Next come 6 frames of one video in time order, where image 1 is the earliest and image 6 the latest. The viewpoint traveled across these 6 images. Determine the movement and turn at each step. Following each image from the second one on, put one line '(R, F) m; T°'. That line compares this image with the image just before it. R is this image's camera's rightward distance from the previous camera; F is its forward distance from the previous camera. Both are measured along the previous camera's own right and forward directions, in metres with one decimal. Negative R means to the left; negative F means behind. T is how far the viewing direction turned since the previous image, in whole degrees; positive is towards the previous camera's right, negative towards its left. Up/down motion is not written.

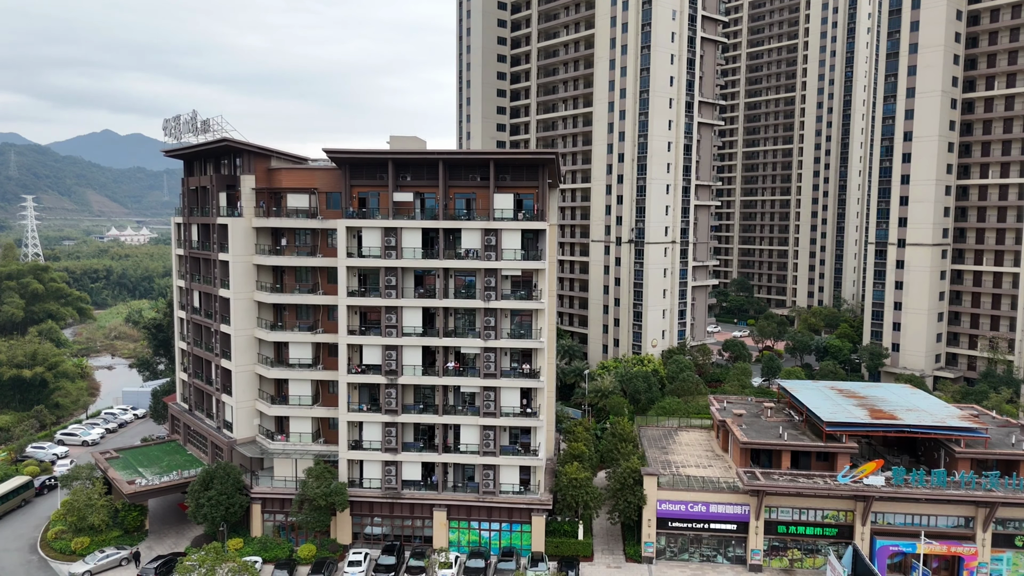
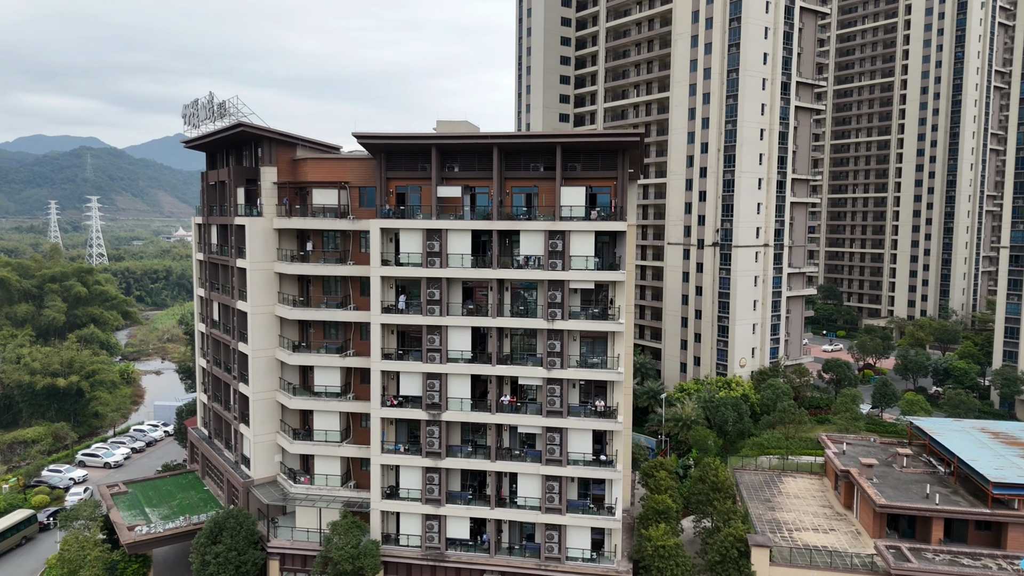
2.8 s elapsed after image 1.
(-0.6, +7.8) m; -5°
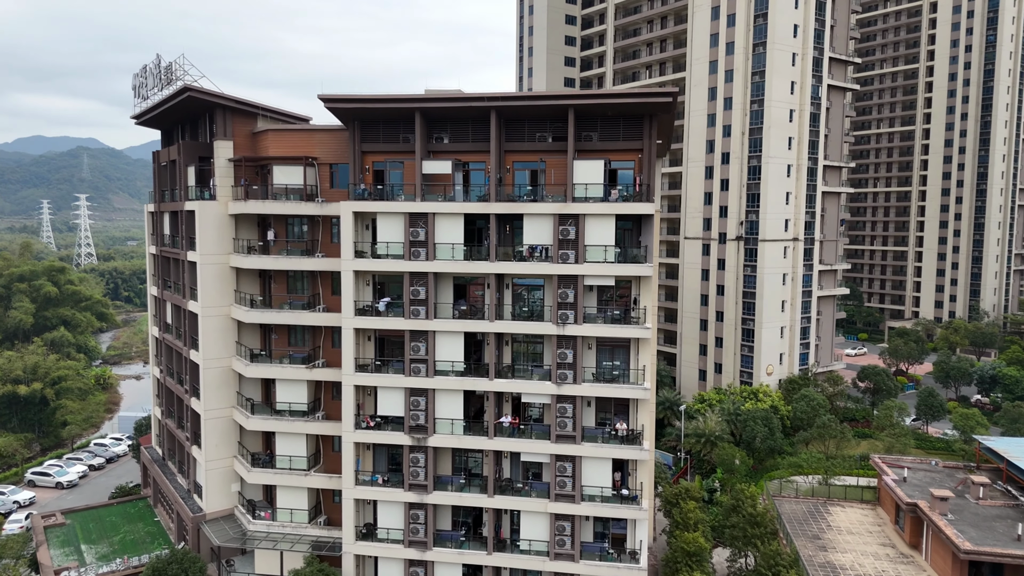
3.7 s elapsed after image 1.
(-0.1, +5.8) m; 0°
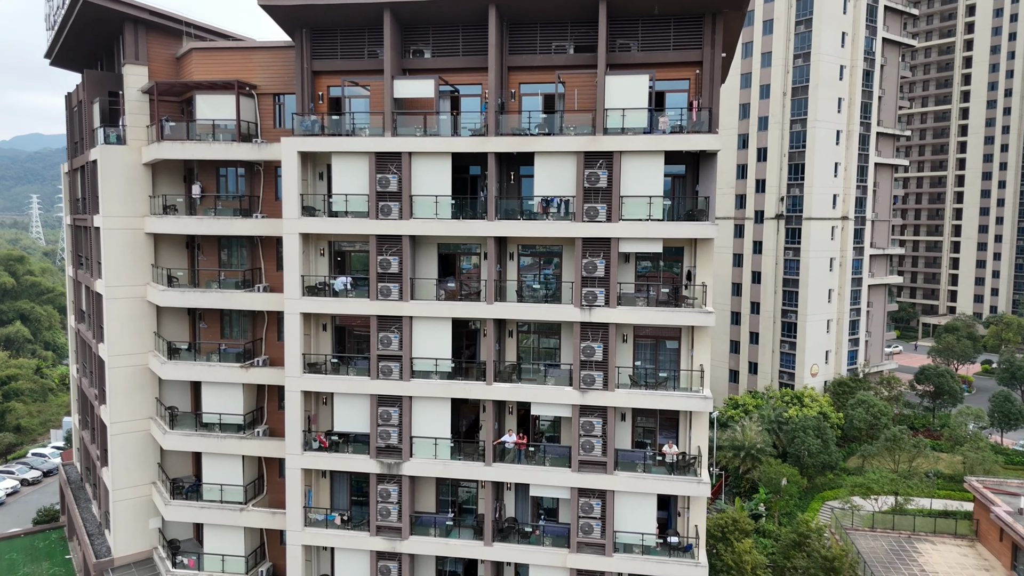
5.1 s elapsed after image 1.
(-0.2, +7.3) m; 0°
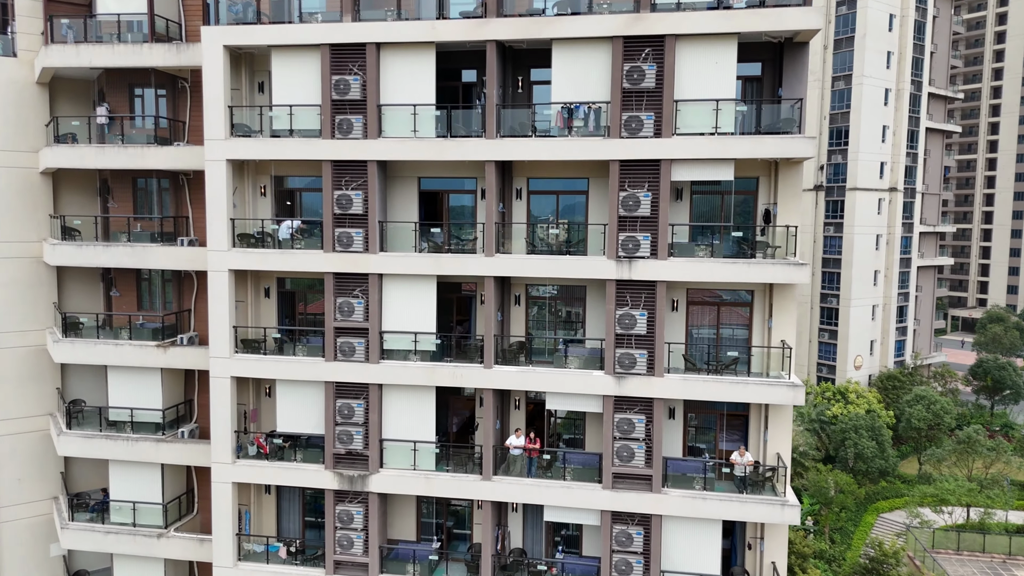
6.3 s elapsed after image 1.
(-0.2, +5.3) m; 0°
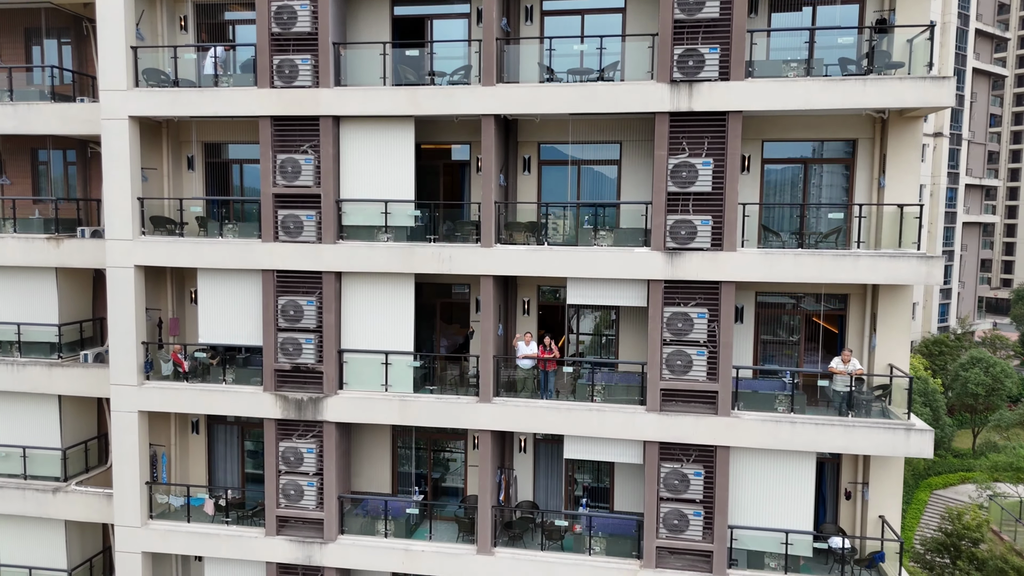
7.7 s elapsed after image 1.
(-0.1, +3.9) m; 0°
